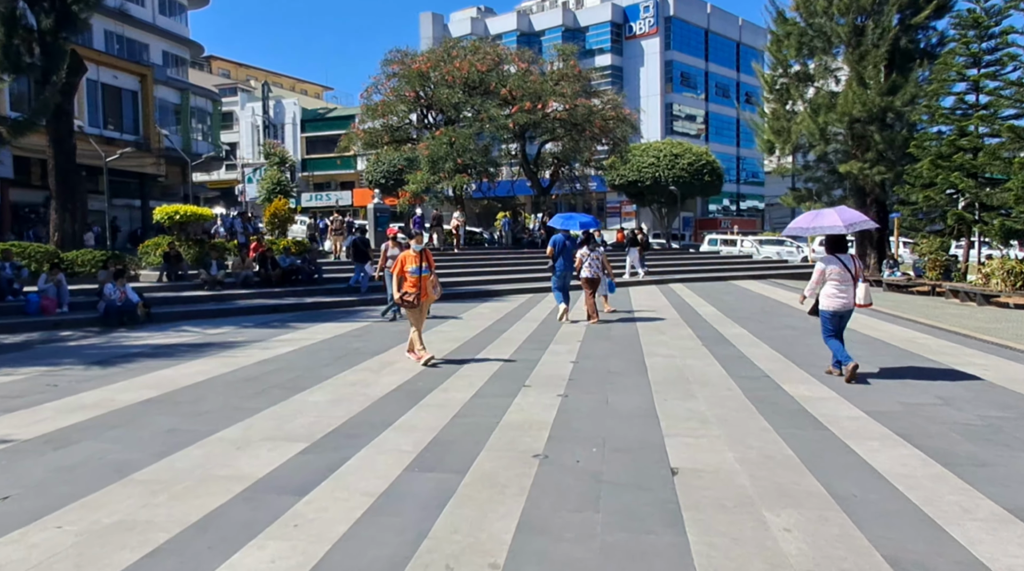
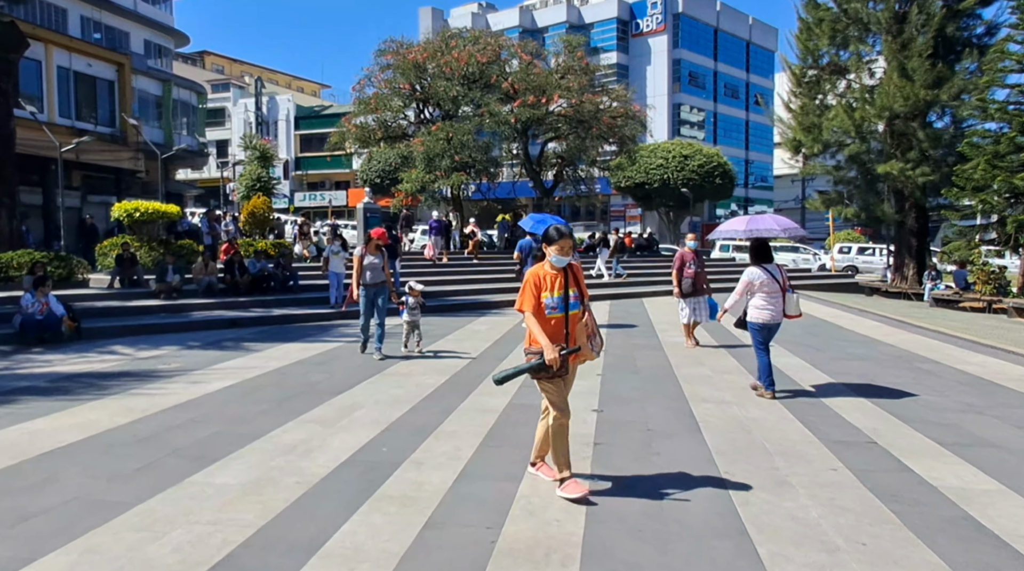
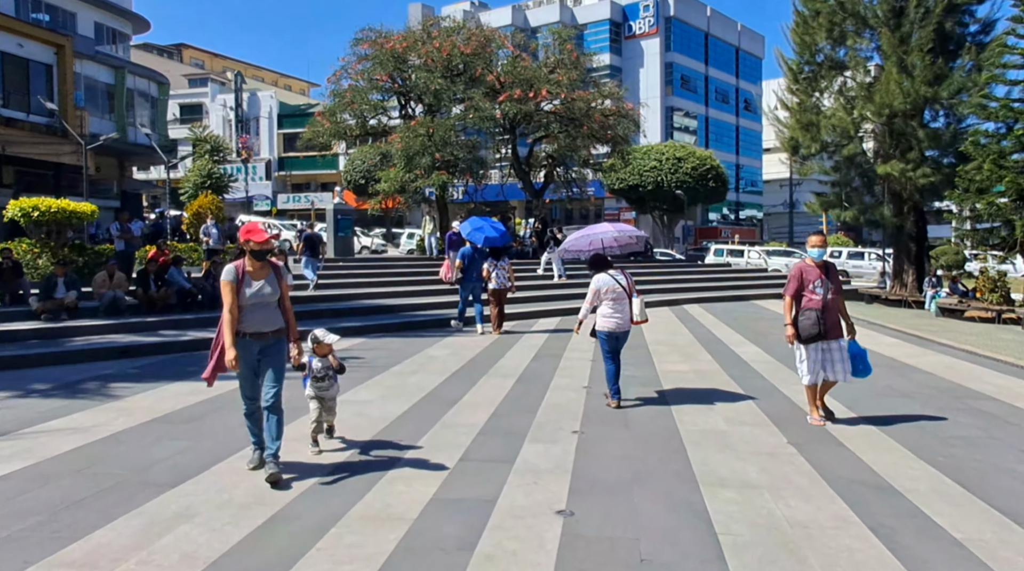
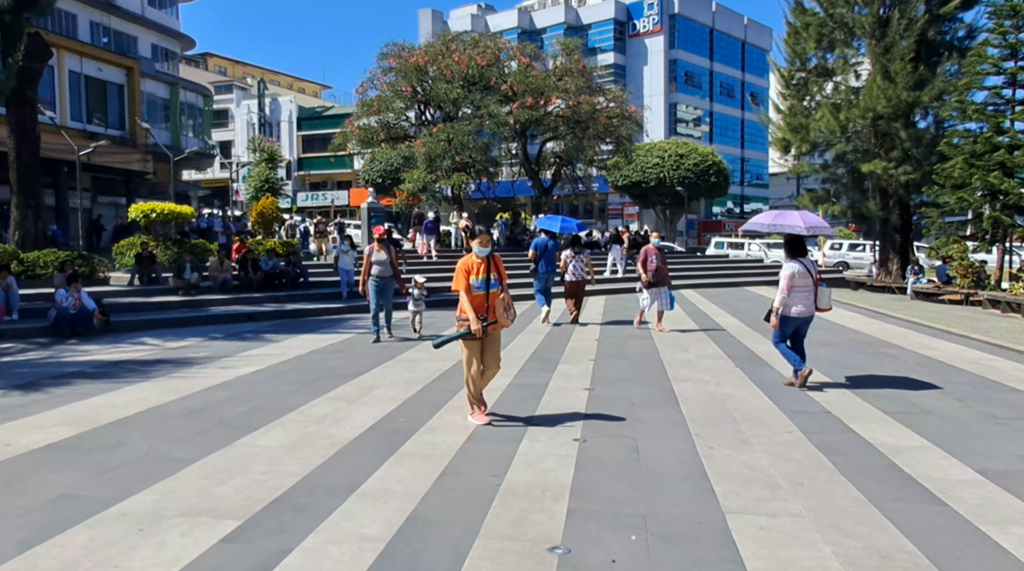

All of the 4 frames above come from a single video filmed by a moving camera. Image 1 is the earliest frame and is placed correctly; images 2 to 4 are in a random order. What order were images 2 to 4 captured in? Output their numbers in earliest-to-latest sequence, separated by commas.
4, 2, 3
